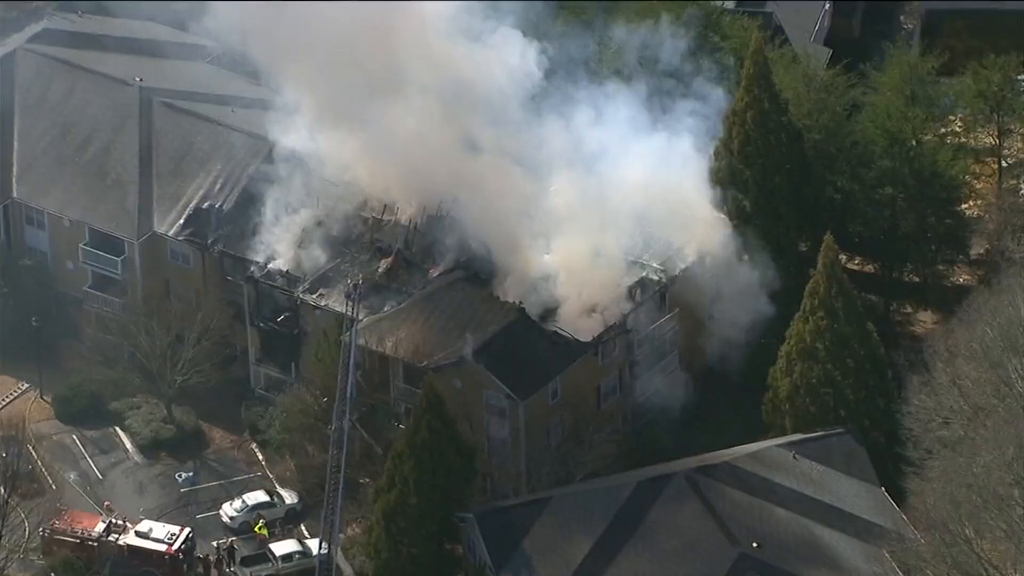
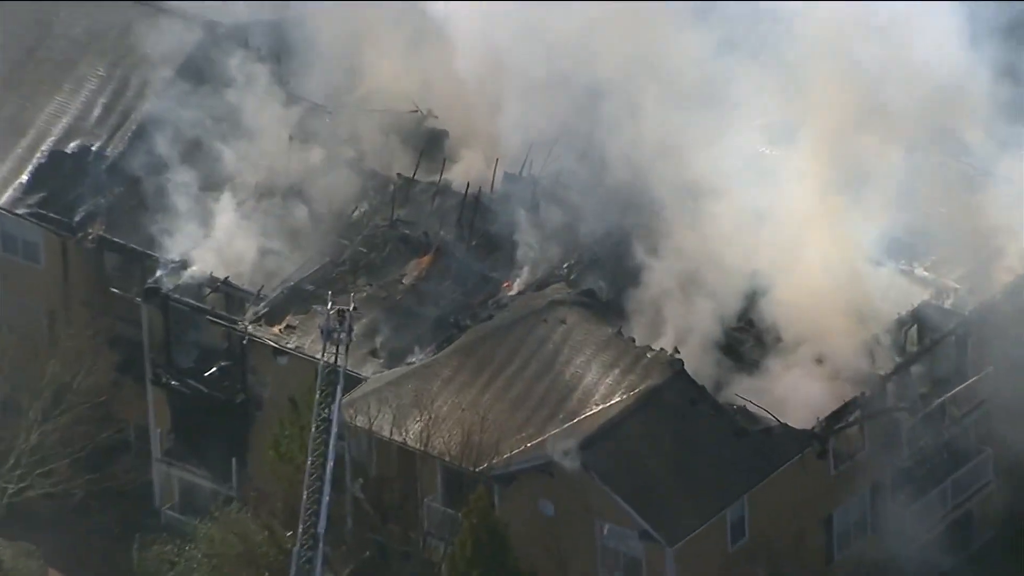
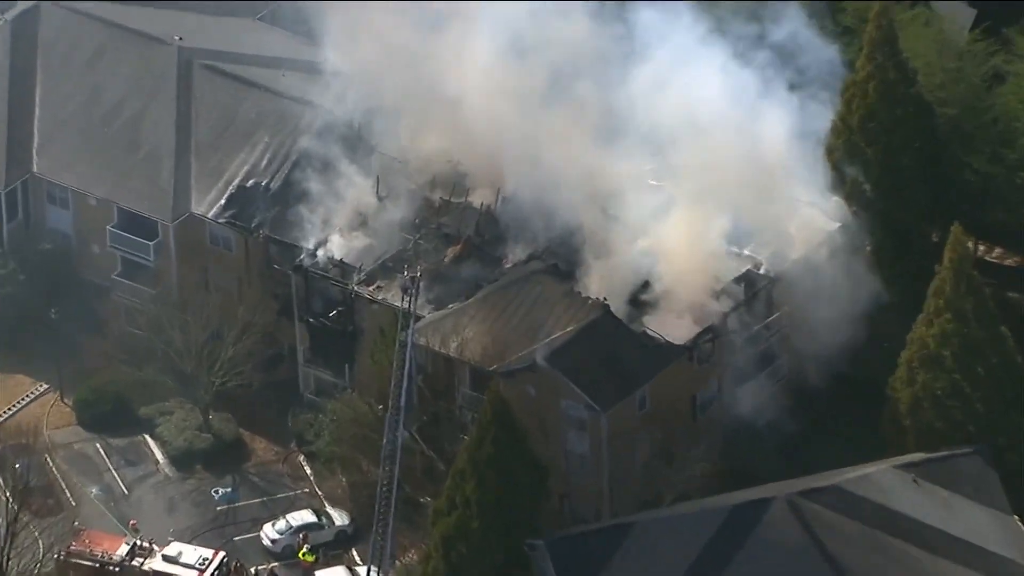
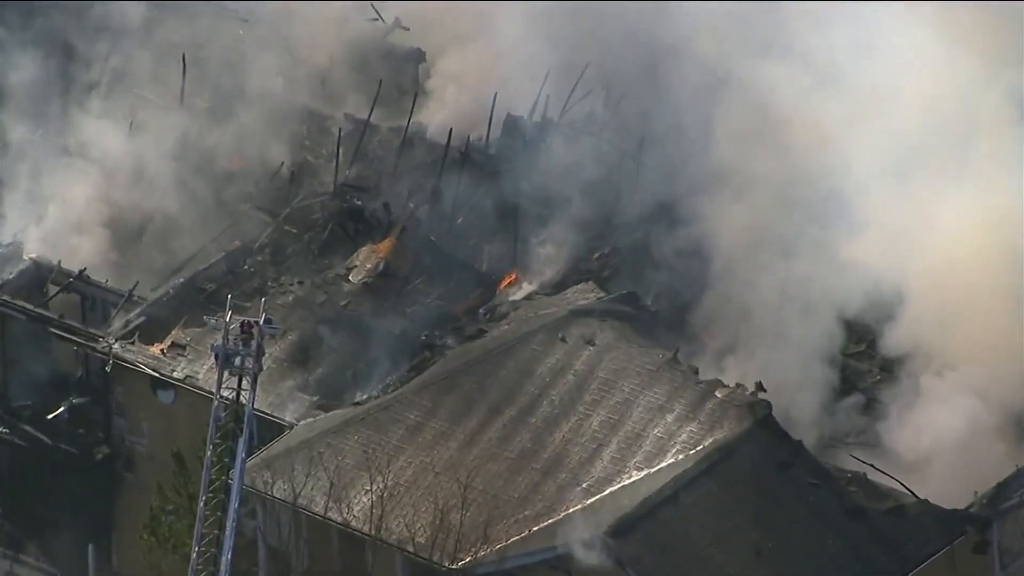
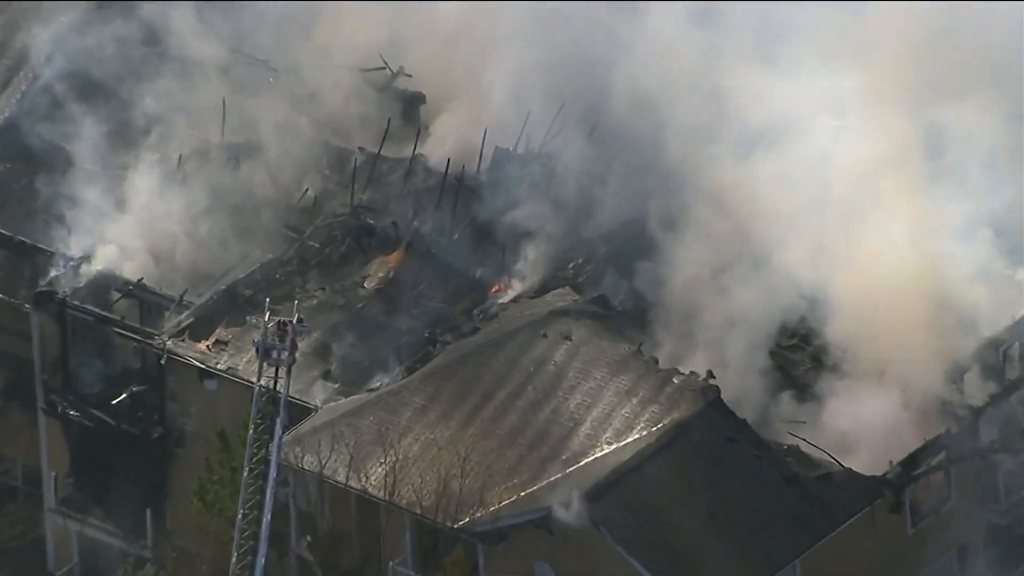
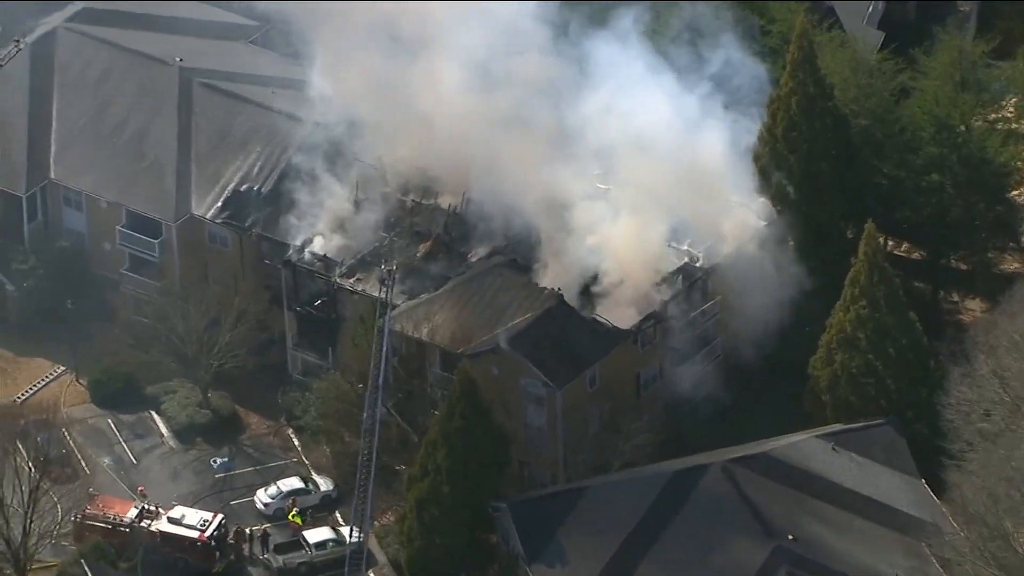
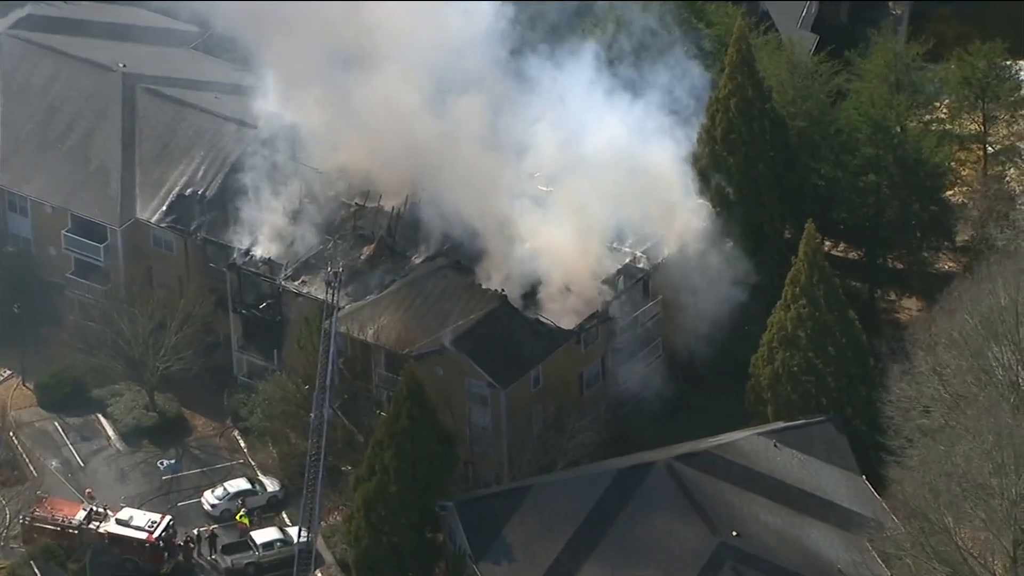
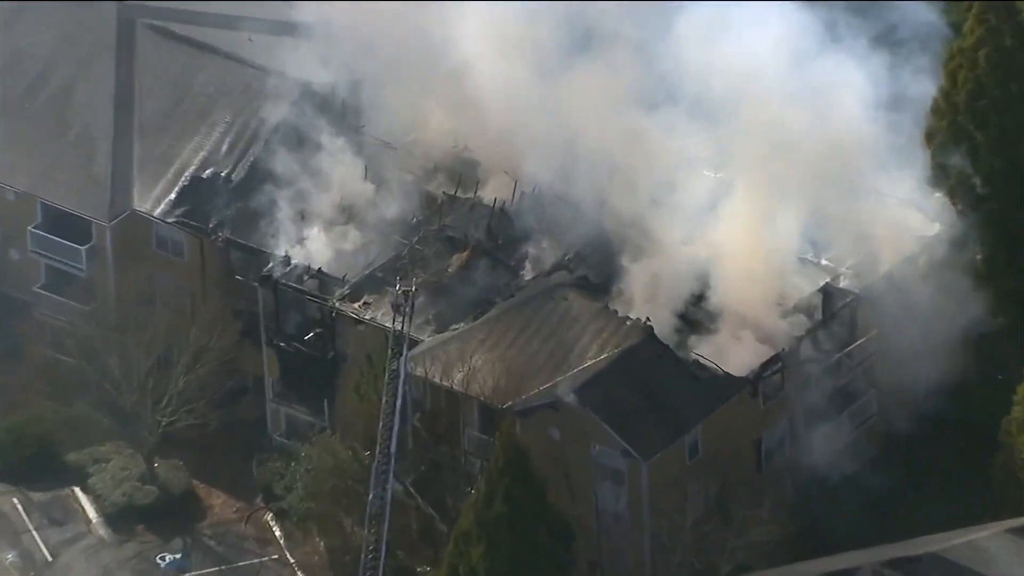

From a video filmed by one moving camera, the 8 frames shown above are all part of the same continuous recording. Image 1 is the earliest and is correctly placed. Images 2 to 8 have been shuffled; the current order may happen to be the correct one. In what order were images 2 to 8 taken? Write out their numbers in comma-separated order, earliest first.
7, 6, 3, 8, 2, 5, 4
